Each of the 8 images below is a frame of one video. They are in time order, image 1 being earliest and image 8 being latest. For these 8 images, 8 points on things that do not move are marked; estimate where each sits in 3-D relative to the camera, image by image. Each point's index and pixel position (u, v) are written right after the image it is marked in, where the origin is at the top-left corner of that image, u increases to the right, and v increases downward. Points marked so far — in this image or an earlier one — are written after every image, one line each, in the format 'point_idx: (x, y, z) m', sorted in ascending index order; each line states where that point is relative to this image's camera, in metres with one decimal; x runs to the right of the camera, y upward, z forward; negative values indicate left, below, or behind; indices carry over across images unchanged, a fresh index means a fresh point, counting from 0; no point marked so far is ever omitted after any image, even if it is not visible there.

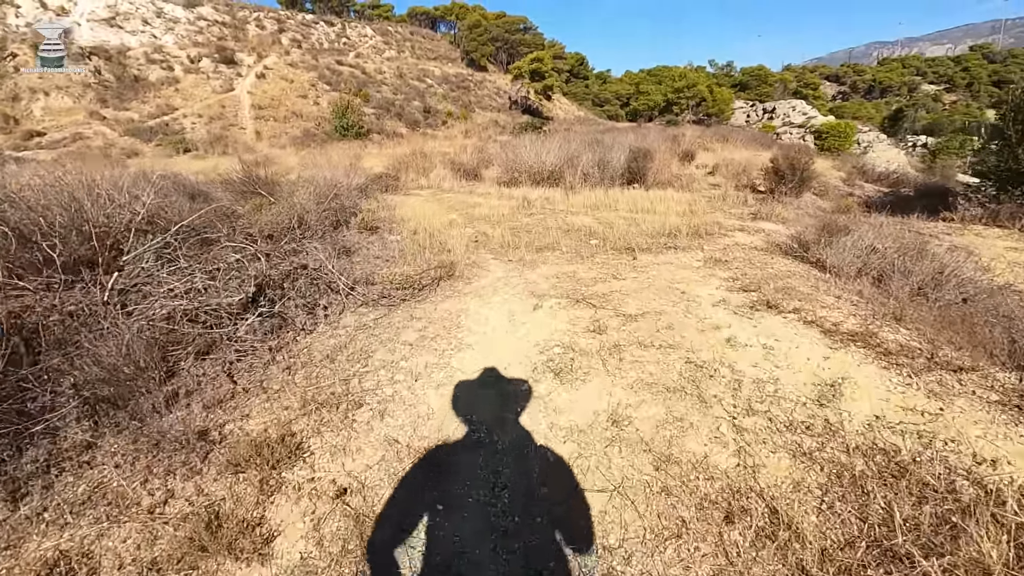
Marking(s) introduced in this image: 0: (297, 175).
0: (-5.3, +2.7, +13.3) m
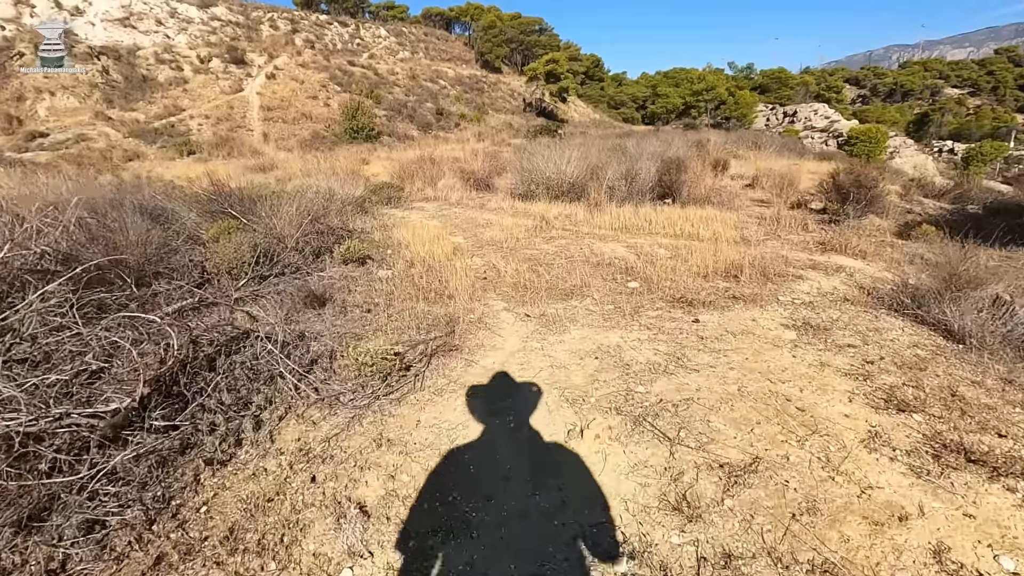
0: (-4.9, +2.4, +12.4) m
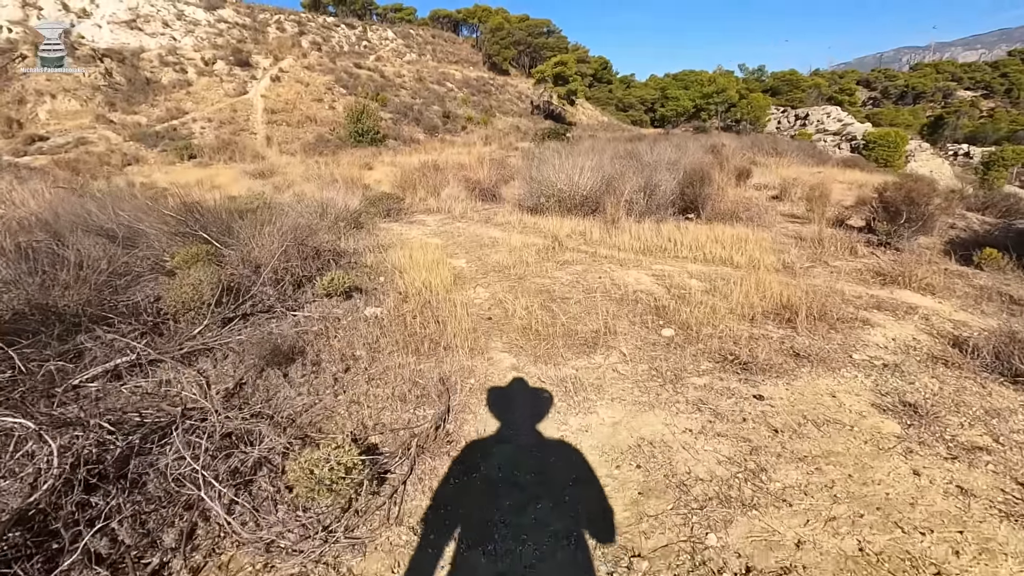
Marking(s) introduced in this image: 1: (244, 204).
0: (-4.8, +2.1, +11.8) m
1: (-4.5, +1.3, +9.0) m
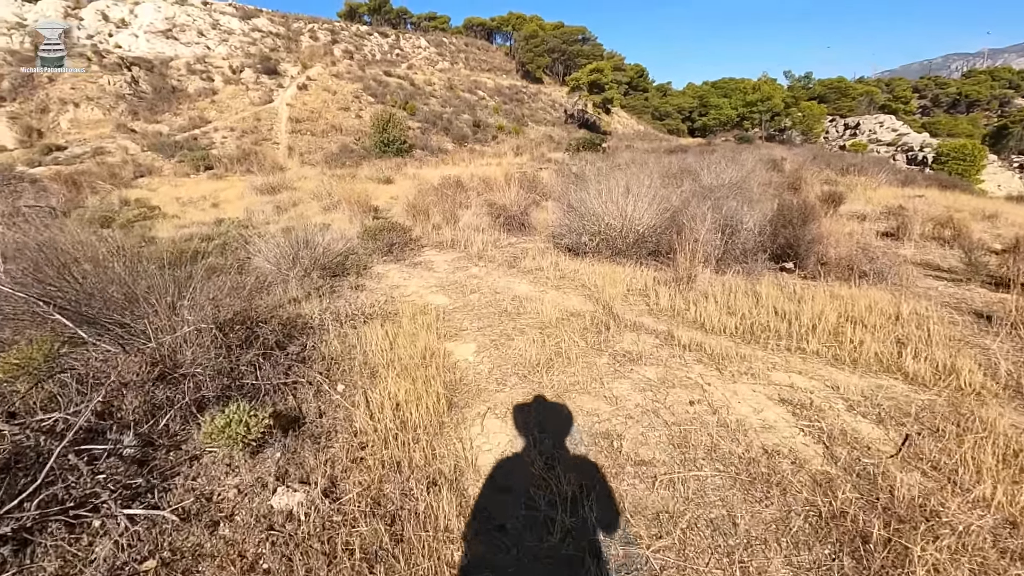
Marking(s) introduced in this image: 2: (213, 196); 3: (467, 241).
0: (-4.2, +1.3, +10.1) m
1: (-4.0, +0.7, +7.4) m
2: (-8.2, +2.6, +14.8) m
3: (-0.6, +0.7, +7.5) m
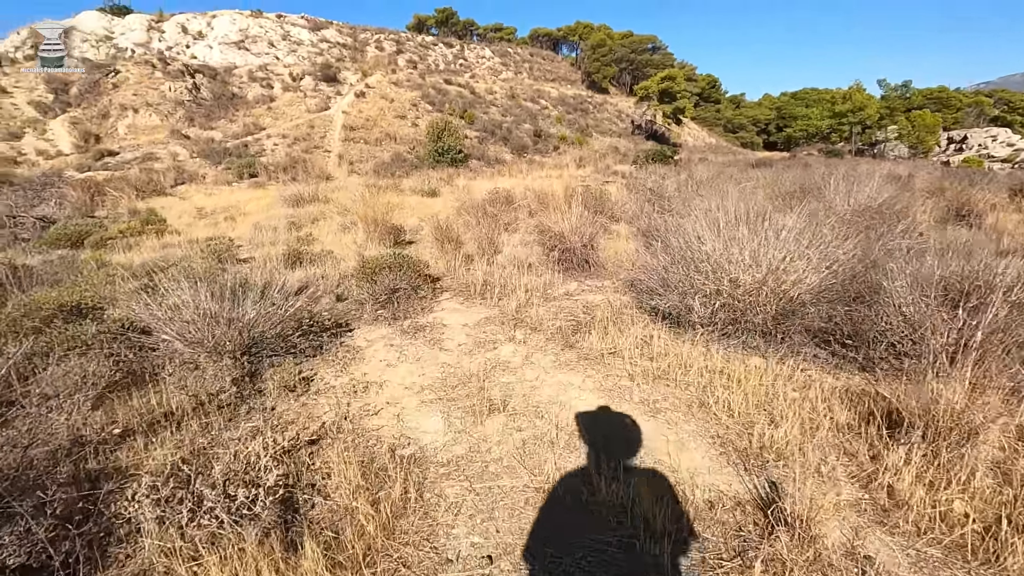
0: (-3.3, +0.8, +8.2) m
1: (-3.5, +0.2, +5.4) m
2: (-6.8, +2.0, +13.2) m
3: (-0.1, 0.0, +5.1) m
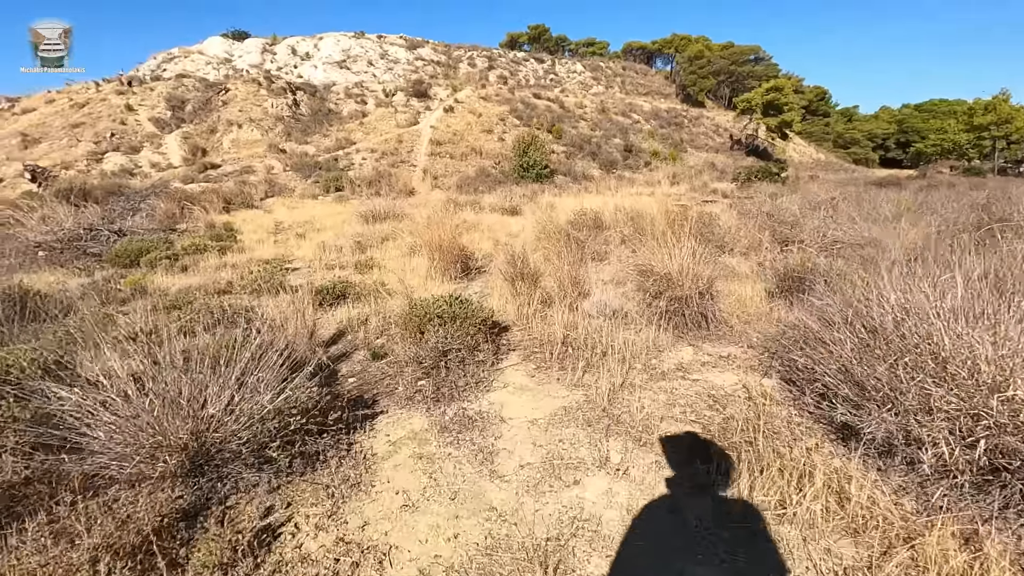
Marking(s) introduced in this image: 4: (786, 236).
0: (-2.1, +0.3, +7.2) m
1: (-2.7, -0.2, +4.5) m
2: (-4.8, +1.6, +12.8) m
3: (+0.6, -0.5, +3.8) m
4: (+3.9, +0.9, +7.8) m
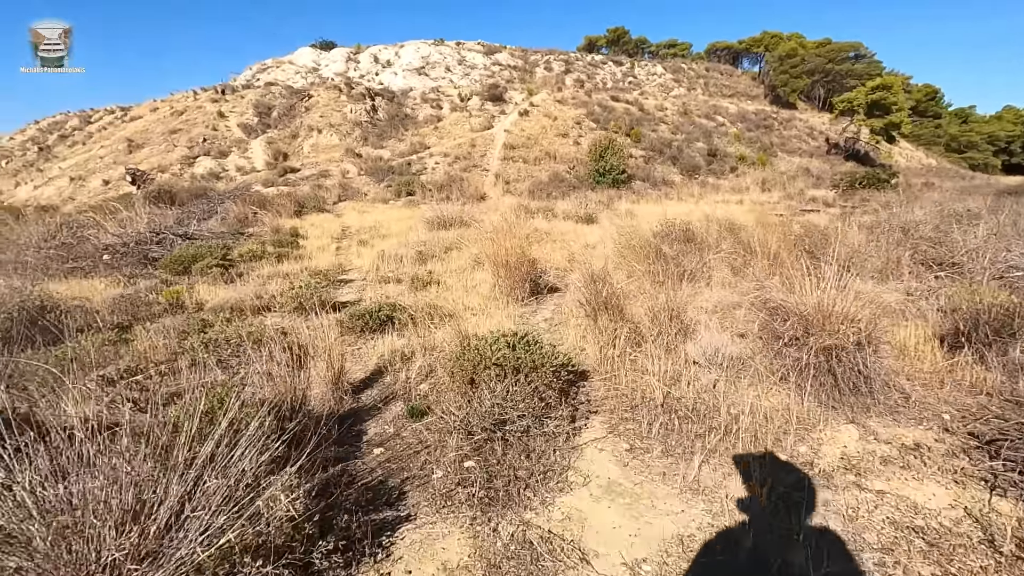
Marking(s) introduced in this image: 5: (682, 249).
0: (-1.2, +0.1, +6.5) m
1: (-2.2, -0.3, +3.8) m
2: (-3.1, +1.4, +12.3) m
3: (+1.0, -0.7, +2.6) m
4: (+4.9, +0.5, +6.2) m
5: (+2.1, +0.5, +6.8) m
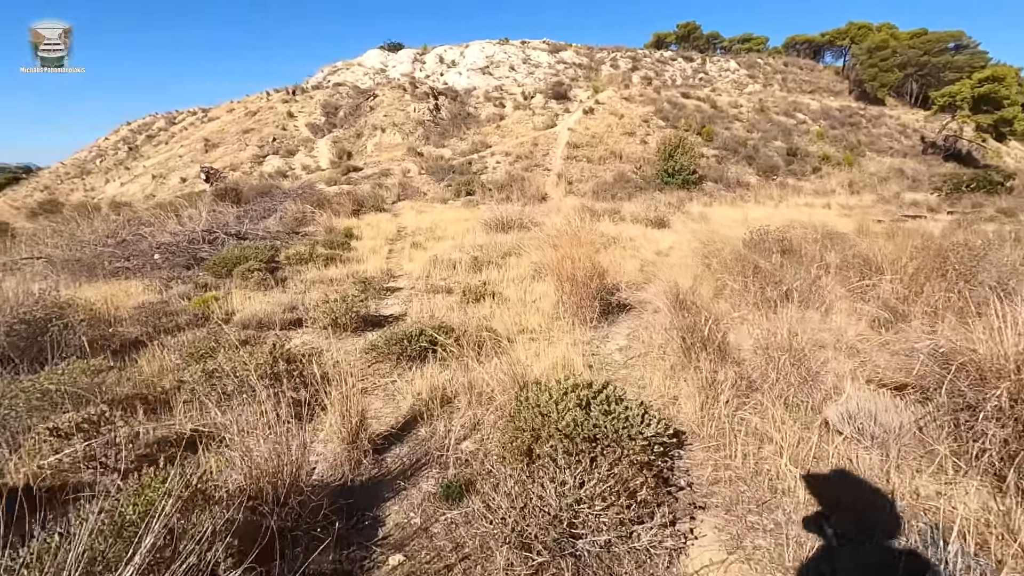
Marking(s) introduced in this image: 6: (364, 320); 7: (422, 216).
0: (-0.5, 0.0, +5.7) m
1: (-1.8, -0.4, +3.2) m
2: (-1.7, +1.3, +11.7) m
3: (+1.2, -0.9, +1.7) m
4: (+5.5, +0.2, +4.8) m
5: (+2.9, +0.3, +5.7) m
6: (-1.3, -0.3, +4.5) m
7: (-2.5, +1.9, +14.4) m
